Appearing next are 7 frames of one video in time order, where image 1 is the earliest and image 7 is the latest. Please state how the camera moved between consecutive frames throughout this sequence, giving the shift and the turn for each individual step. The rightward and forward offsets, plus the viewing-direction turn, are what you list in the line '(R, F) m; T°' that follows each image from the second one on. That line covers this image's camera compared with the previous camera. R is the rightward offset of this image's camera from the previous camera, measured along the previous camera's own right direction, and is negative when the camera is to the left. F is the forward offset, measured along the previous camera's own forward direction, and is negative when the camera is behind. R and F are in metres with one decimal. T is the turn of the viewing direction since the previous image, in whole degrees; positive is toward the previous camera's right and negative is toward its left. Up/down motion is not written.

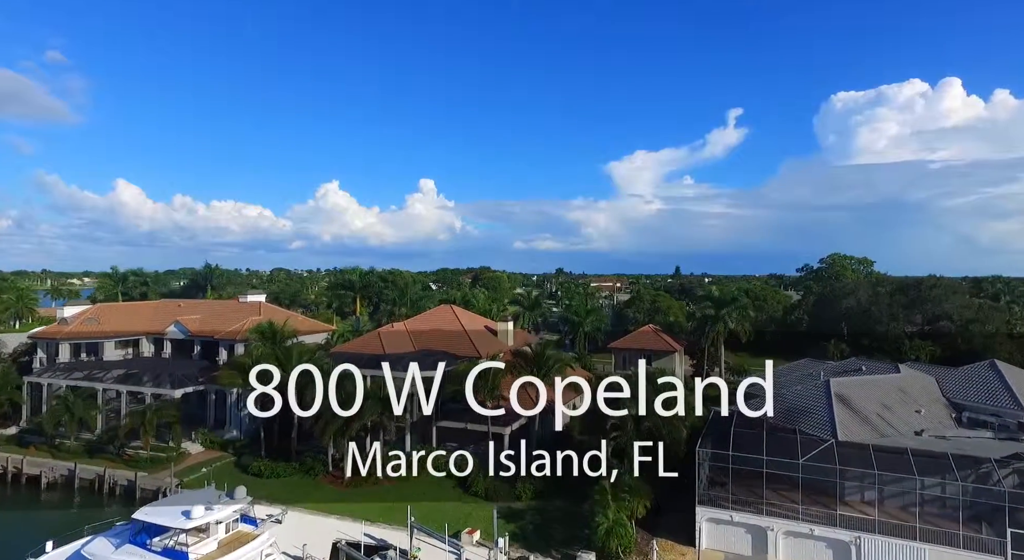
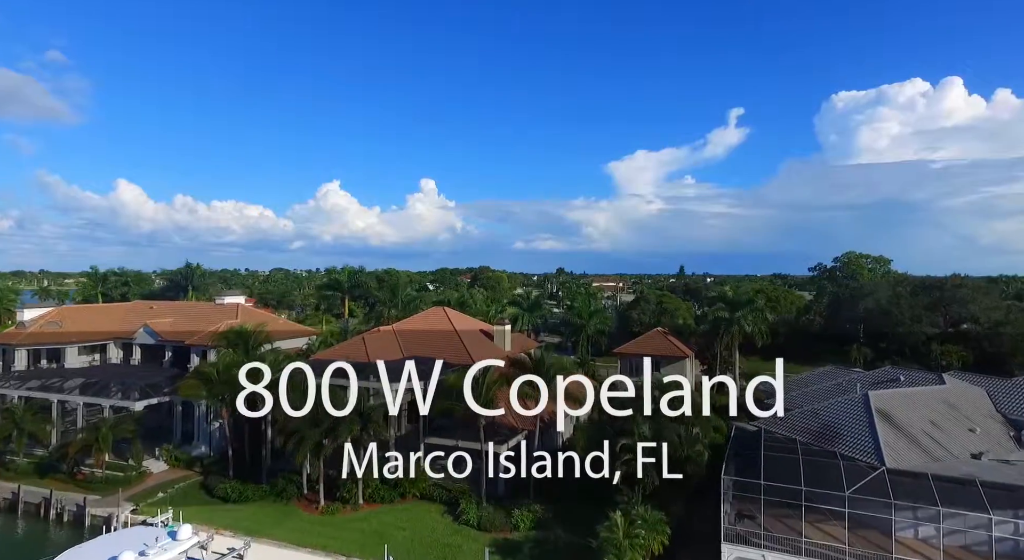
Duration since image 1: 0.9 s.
(+0.2, +3.1) m; 0°
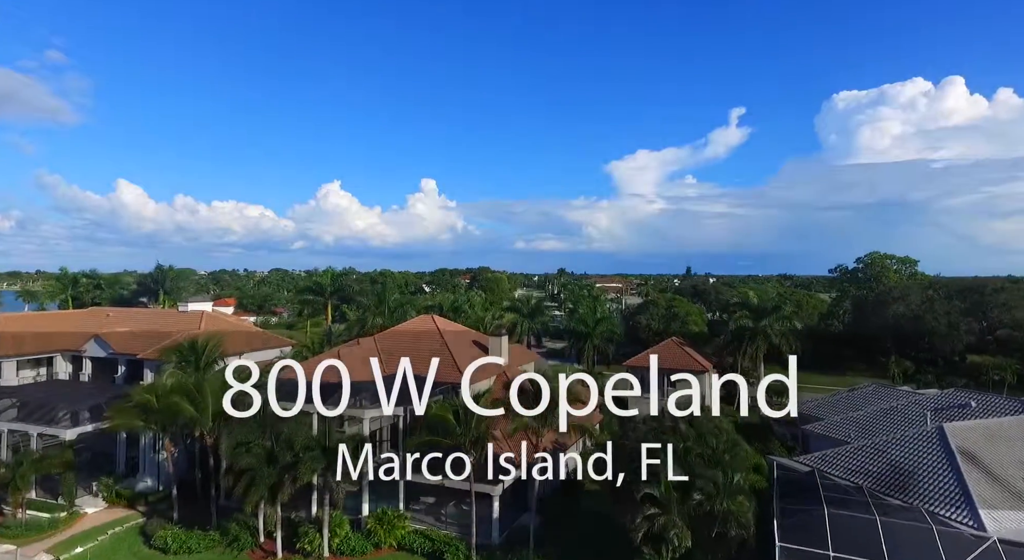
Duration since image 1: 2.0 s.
(+0.2, +4.2) m; 0°
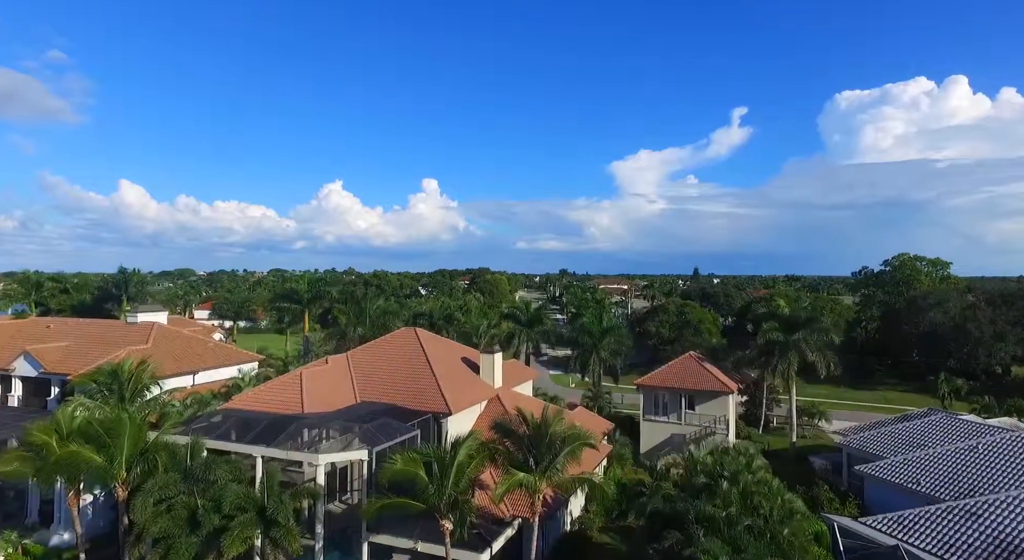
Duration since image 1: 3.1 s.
(+0.3, +4.5) m; 0°
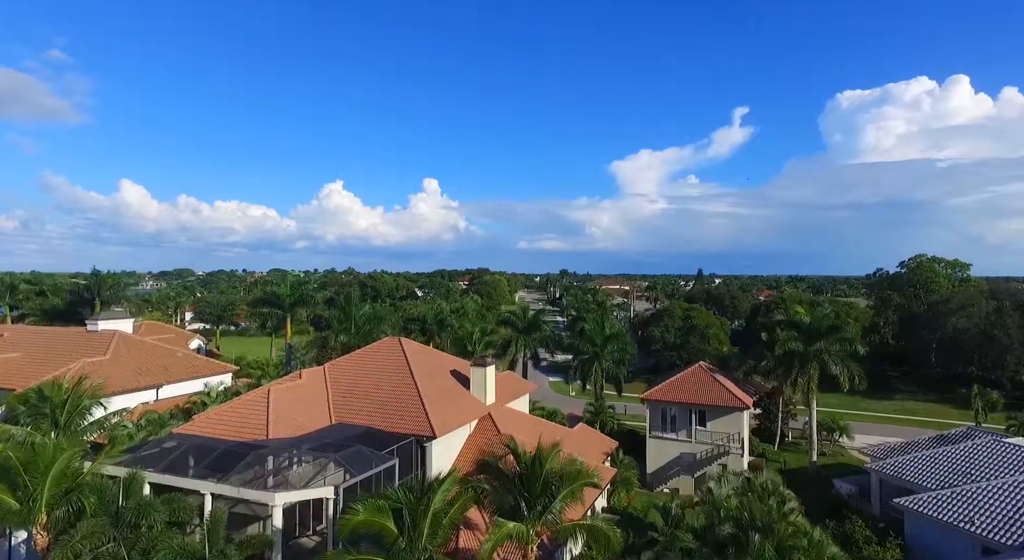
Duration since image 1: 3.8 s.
(+0.3, +2.6) m; 0°
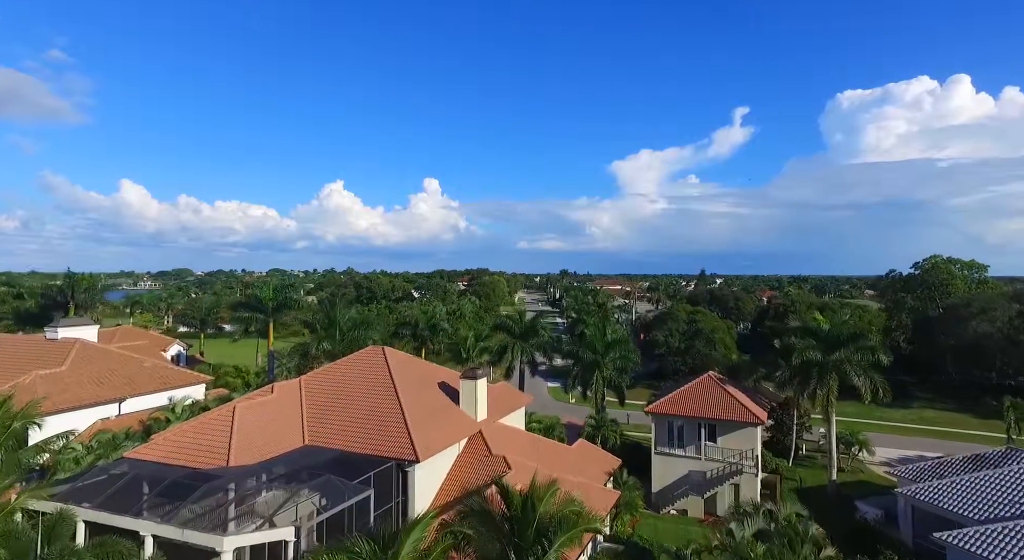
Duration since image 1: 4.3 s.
(+0.3, +2.2) m; 0°
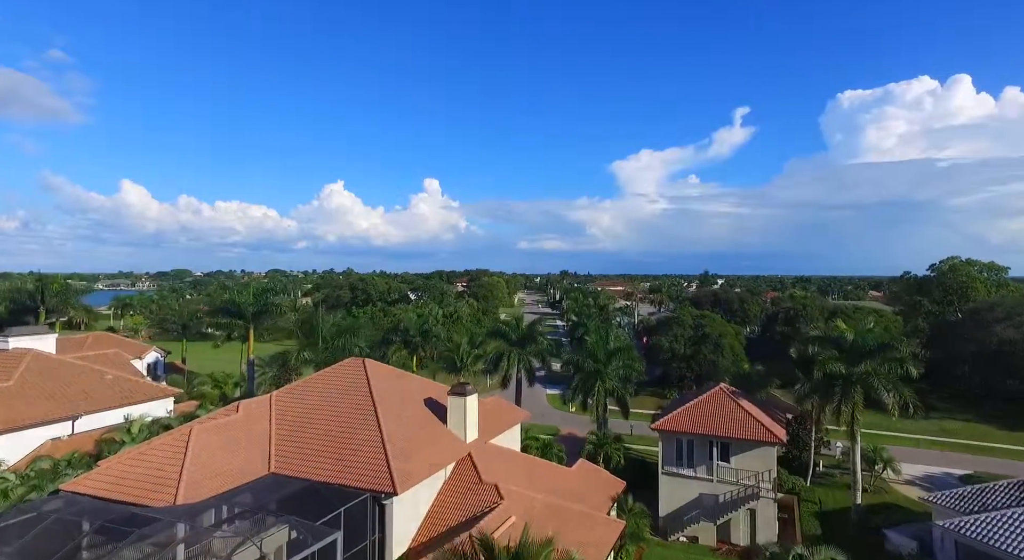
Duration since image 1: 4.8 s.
(+0.2, +2.2) m; 0°
